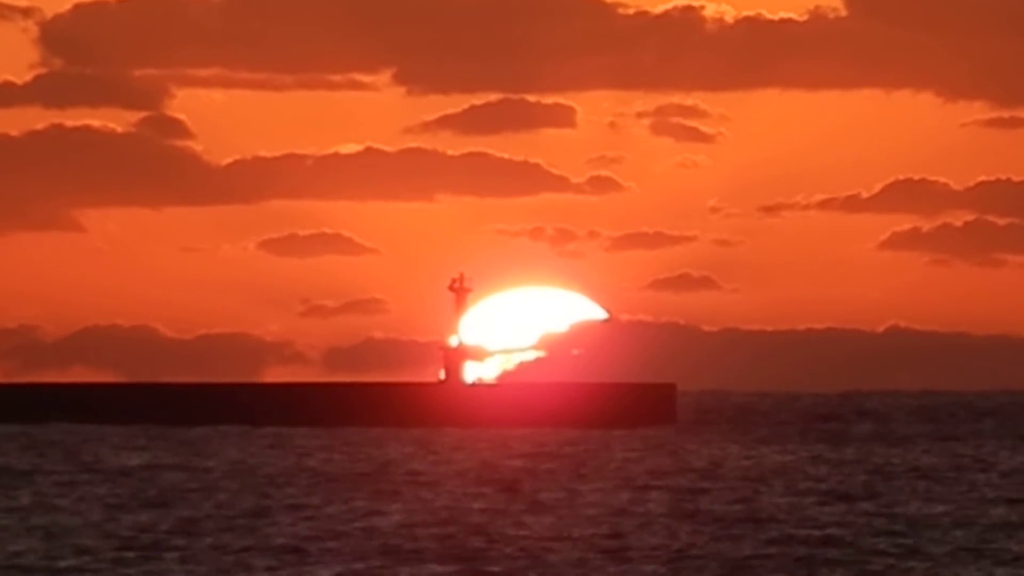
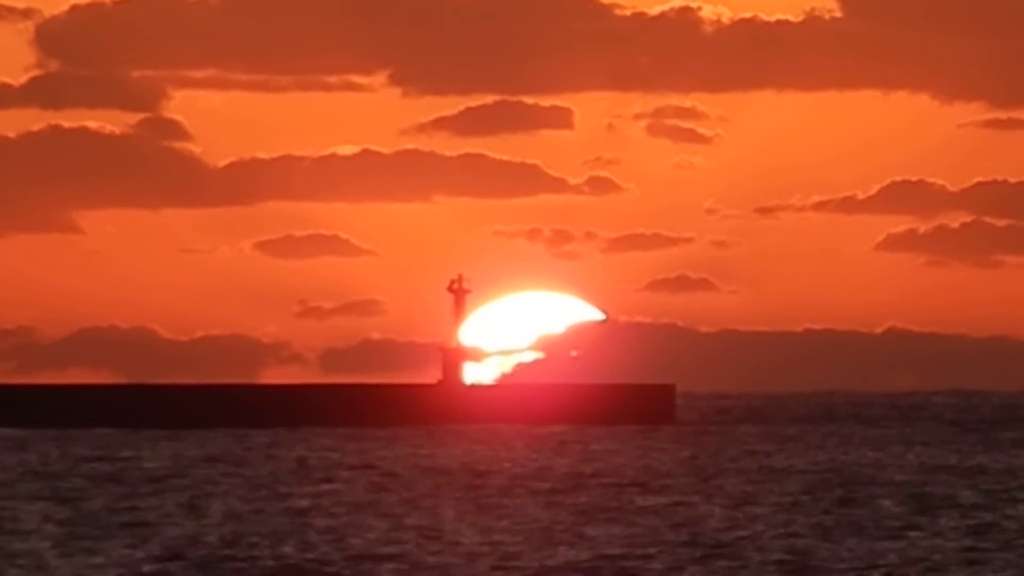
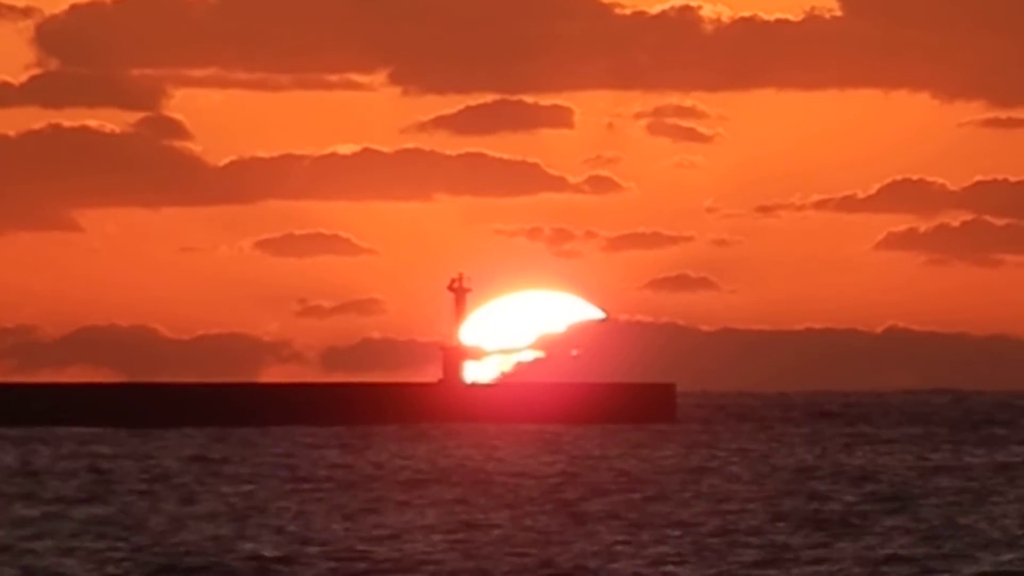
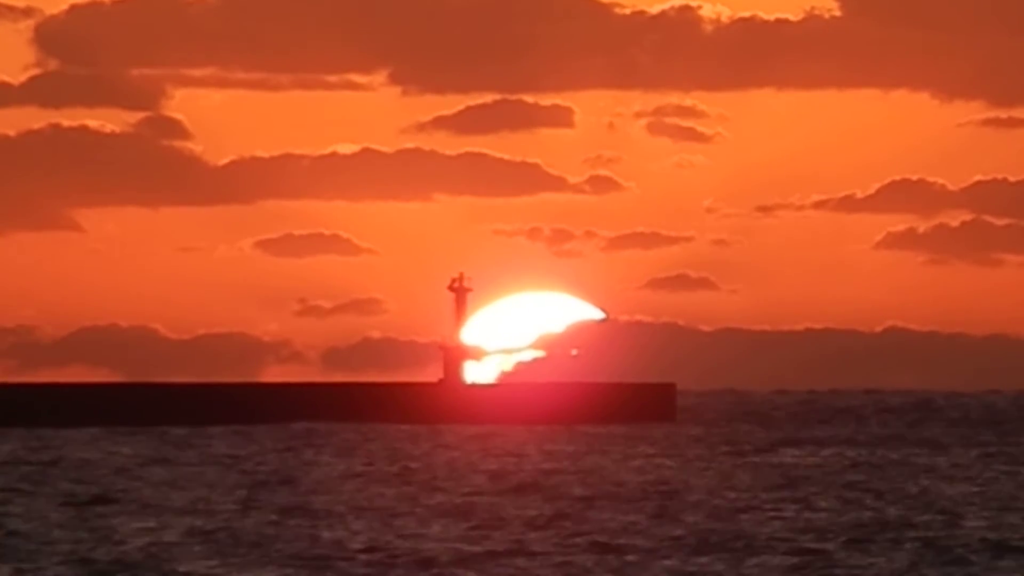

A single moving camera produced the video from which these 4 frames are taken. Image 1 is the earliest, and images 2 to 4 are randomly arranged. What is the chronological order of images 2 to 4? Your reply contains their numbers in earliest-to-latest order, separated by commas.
2, 3, 4
